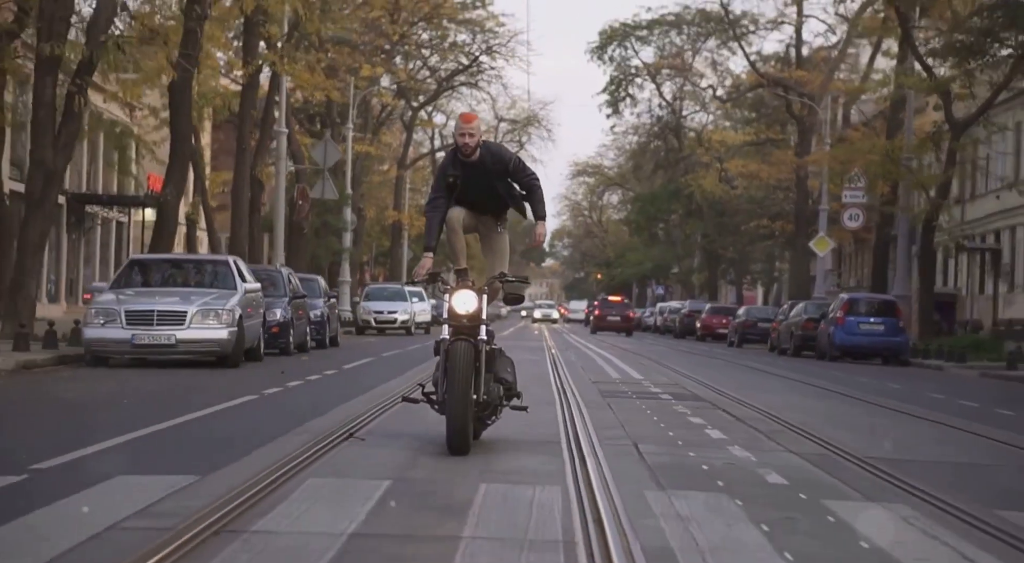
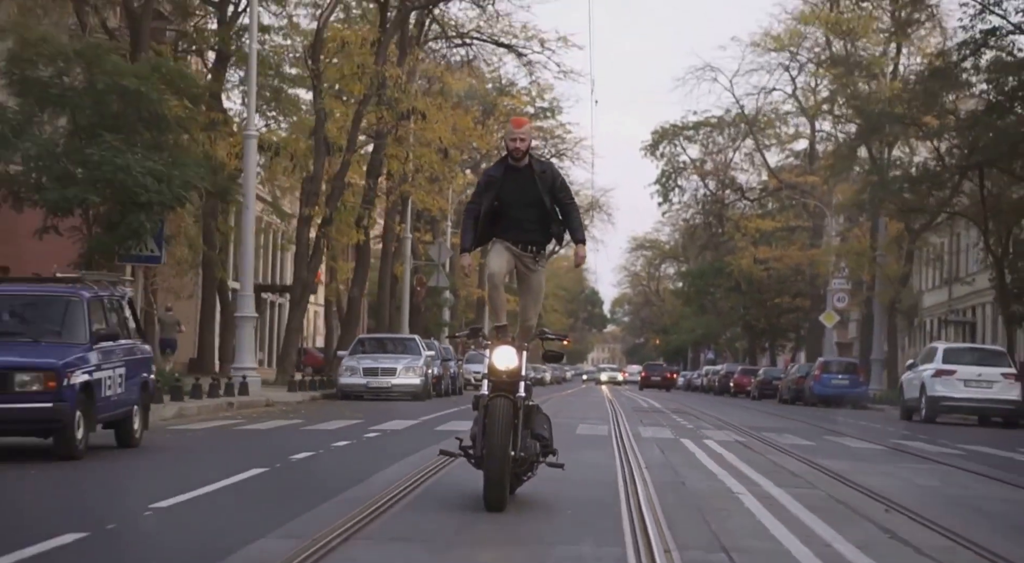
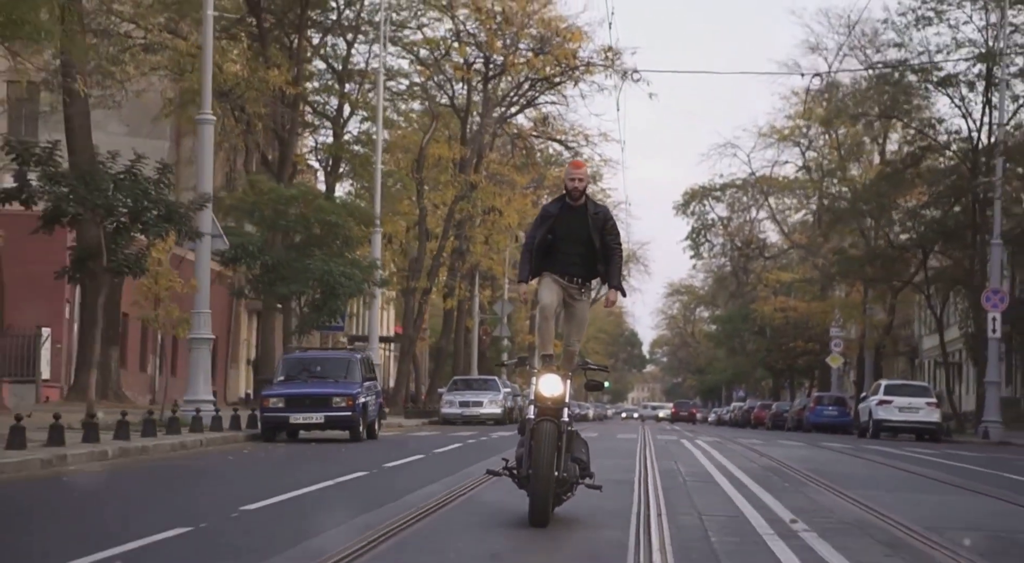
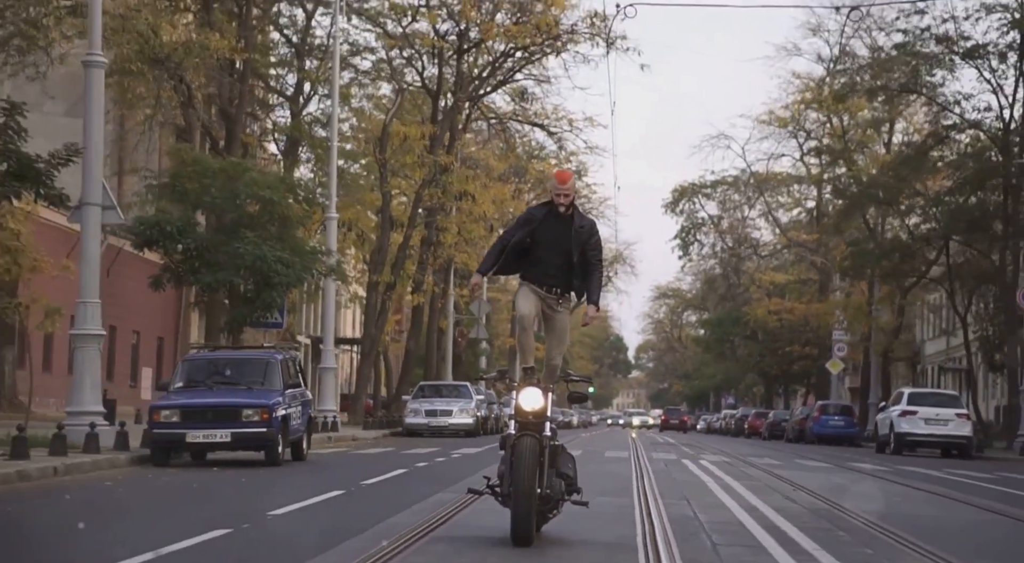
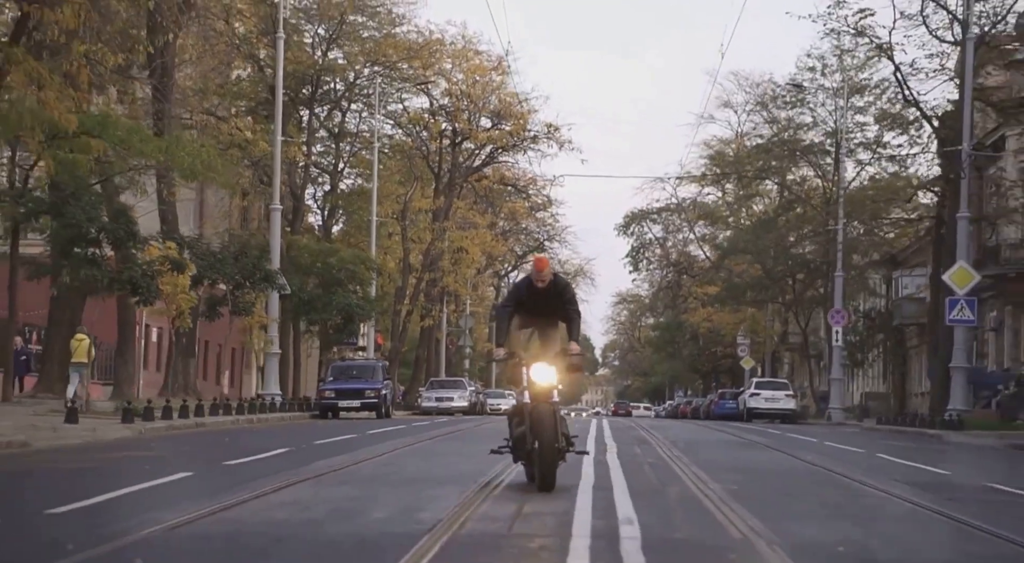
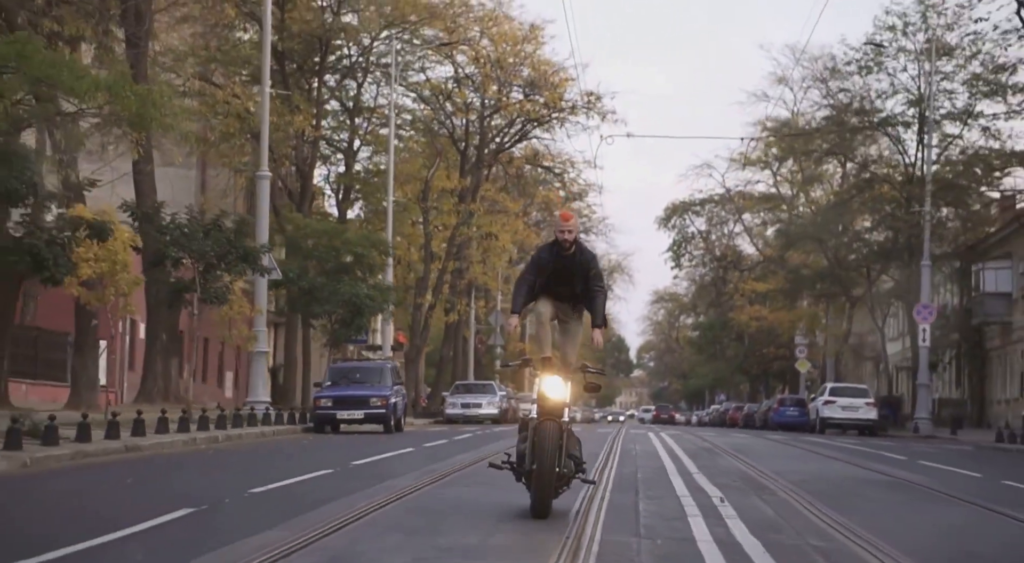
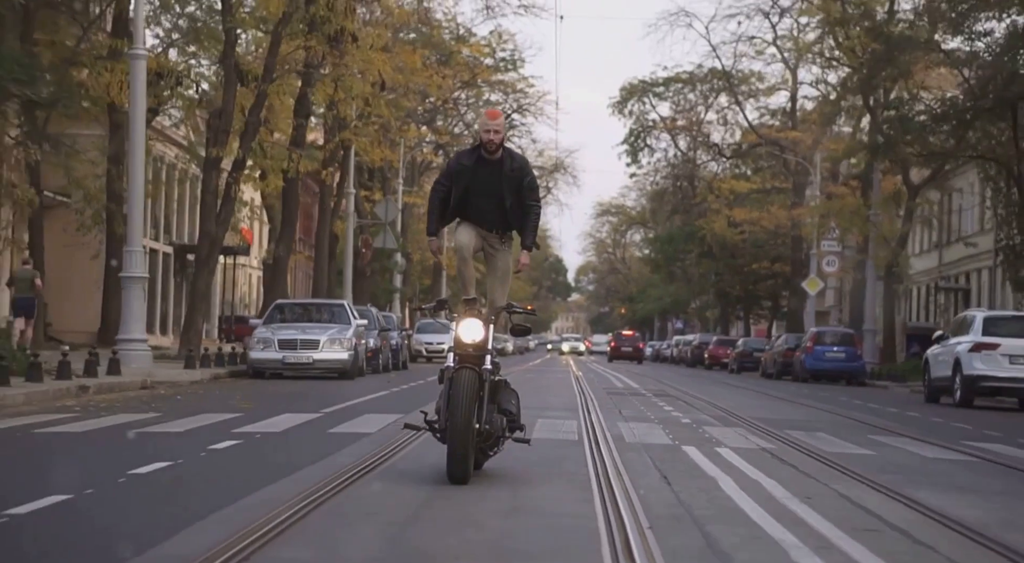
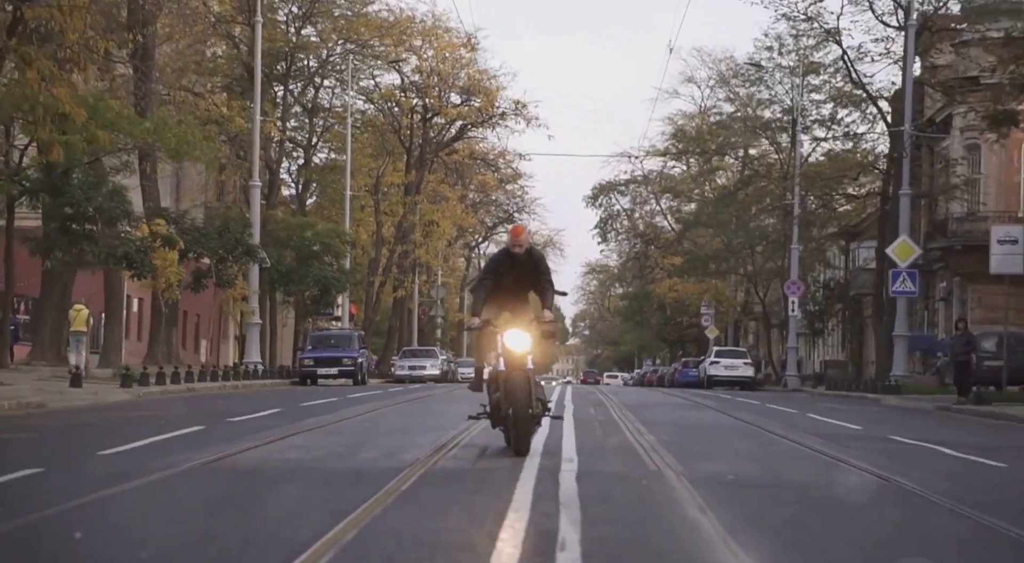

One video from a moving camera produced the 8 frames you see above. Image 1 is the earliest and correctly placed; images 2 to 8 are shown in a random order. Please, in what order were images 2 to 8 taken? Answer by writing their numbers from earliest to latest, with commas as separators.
7, 2, 4, 3, 6, 5, 8
